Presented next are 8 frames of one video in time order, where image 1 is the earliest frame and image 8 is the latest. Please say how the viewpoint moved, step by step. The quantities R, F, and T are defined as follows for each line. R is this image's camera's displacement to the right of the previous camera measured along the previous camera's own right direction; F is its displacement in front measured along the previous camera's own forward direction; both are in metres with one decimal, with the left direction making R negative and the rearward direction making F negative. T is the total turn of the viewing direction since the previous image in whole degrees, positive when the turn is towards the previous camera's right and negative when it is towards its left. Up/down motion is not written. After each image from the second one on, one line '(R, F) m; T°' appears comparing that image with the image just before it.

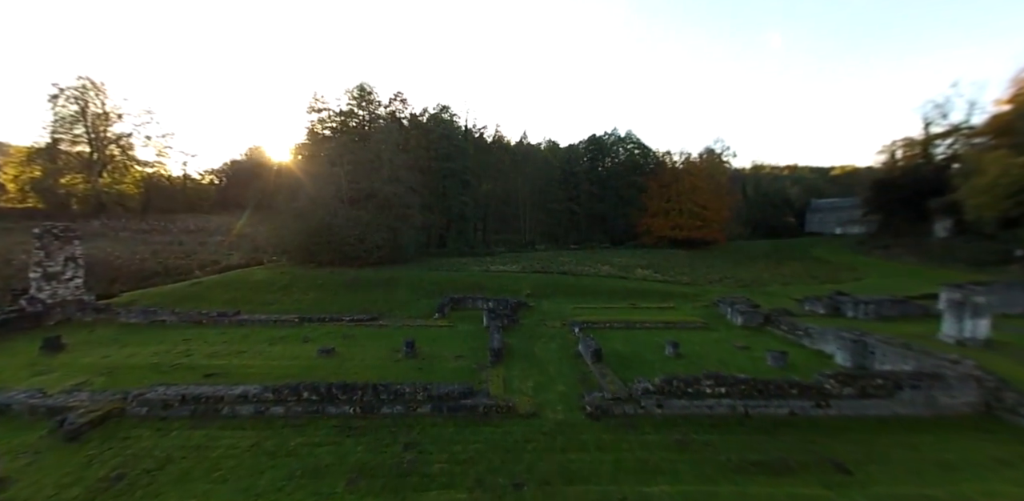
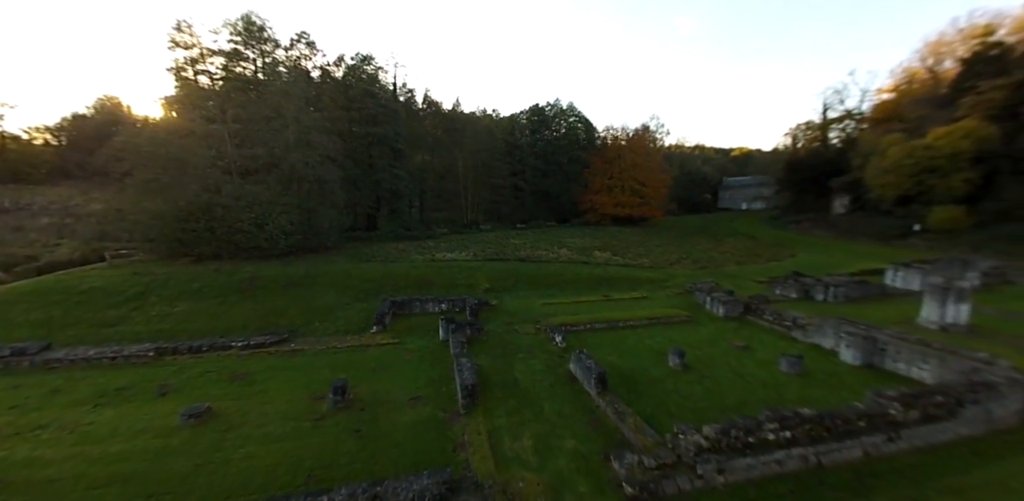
(-1.1, +3.8) m; +11°
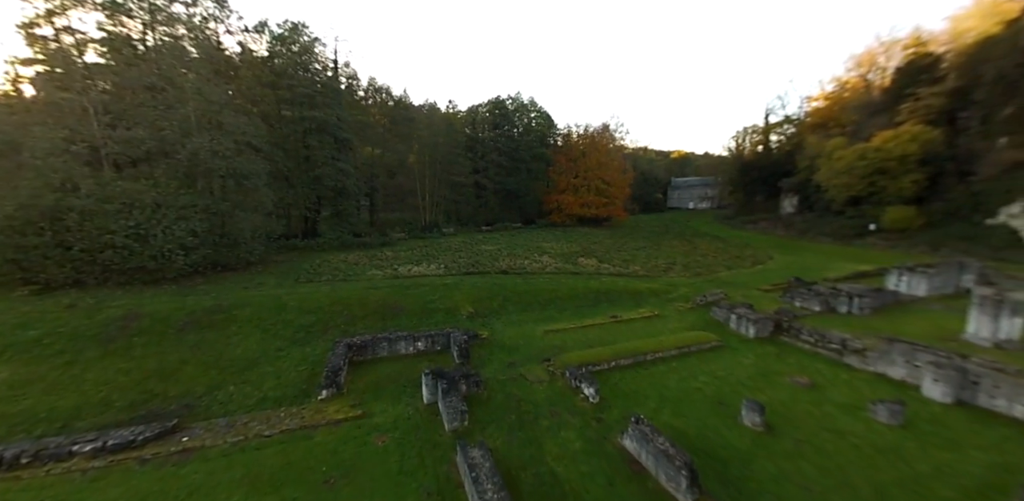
(-1.6, +3.7) m; +8°
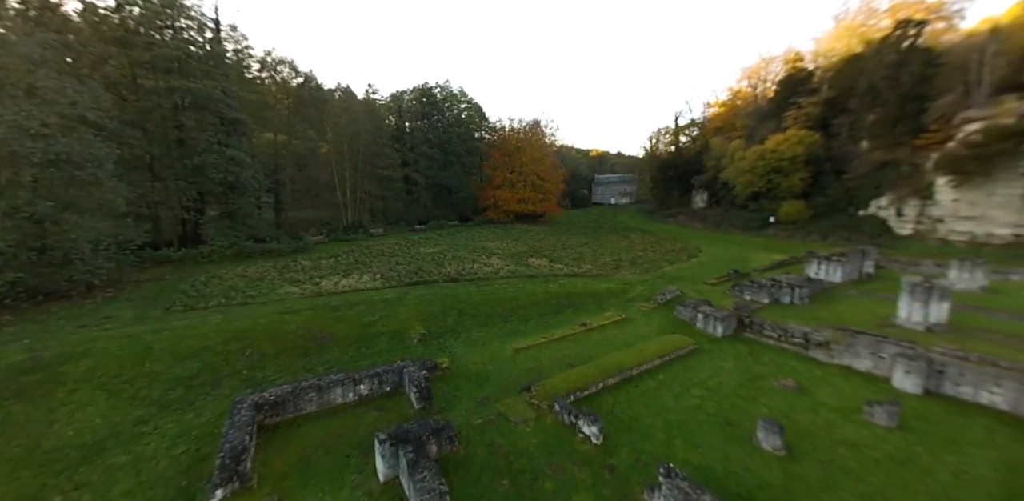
(-1.1, +2.3) m; +12°
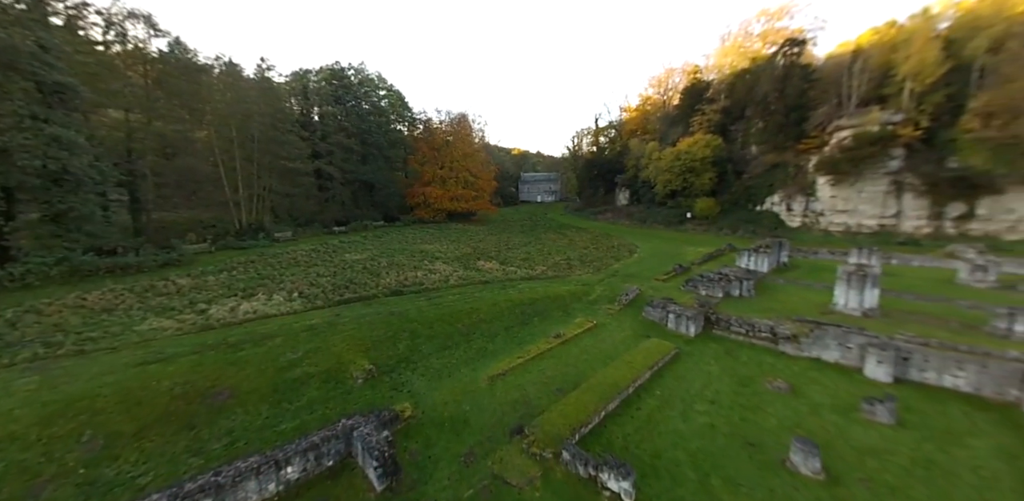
(-1.3, +2.2) m; +13°
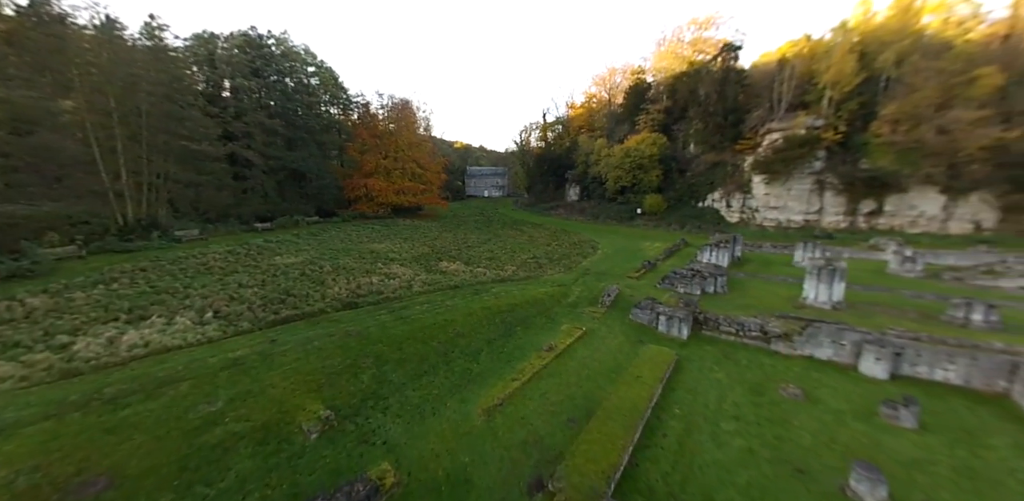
(-1.3, +1.9) m; +10°
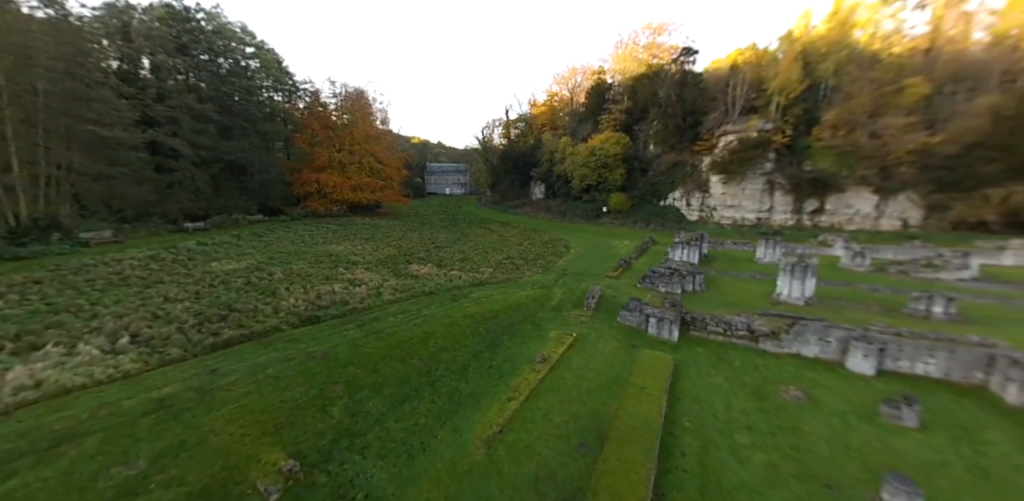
(-0.8, +1.1) m; +7°
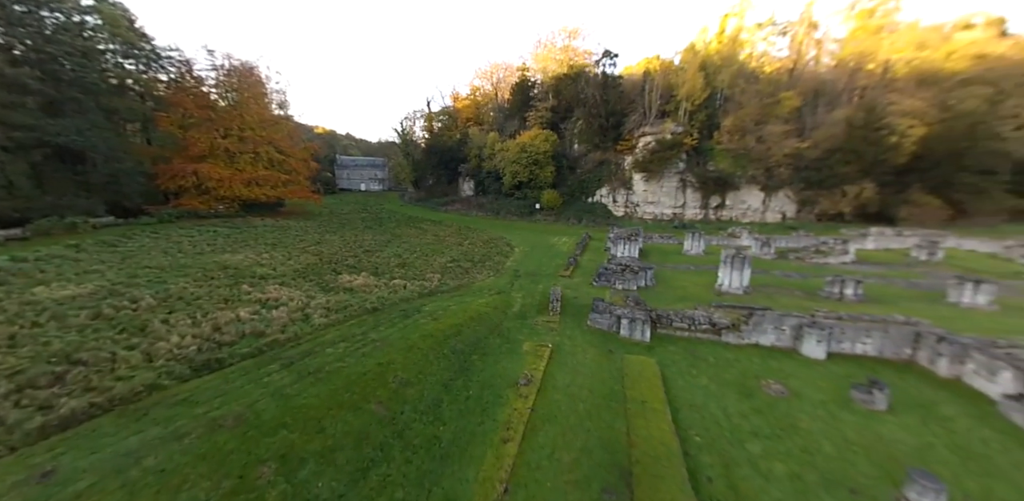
(-1.2, +1.7) m; +13°
